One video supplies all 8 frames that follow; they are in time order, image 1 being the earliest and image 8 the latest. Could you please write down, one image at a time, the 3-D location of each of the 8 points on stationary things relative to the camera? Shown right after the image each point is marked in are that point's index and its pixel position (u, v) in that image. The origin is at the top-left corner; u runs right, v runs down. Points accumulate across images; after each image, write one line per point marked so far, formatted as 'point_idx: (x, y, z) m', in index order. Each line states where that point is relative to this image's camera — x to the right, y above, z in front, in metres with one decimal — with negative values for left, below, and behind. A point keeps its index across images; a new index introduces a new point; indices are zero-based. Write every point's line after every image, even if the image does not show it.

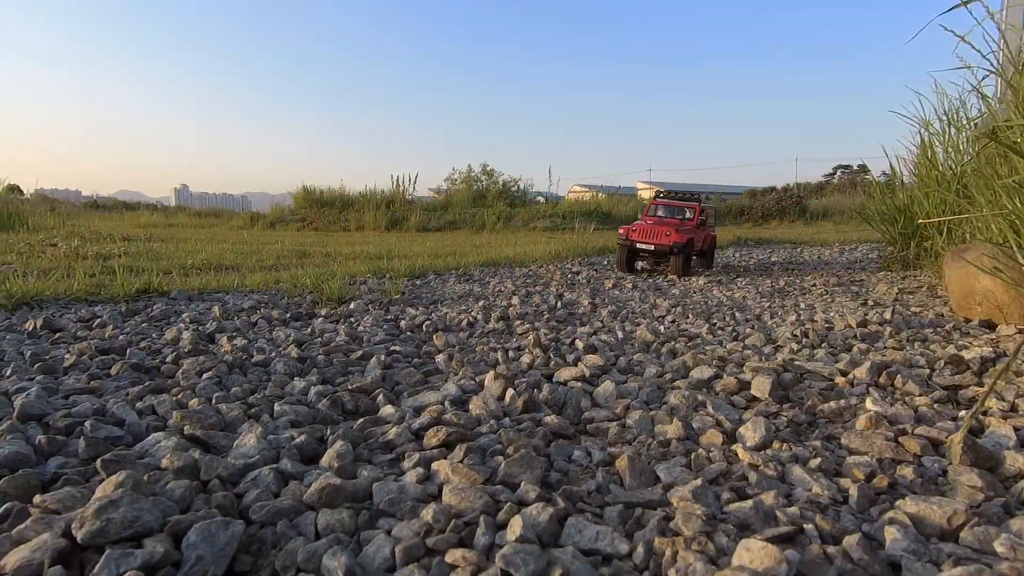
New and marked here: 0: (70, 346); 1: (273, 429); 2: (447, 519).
0: (-4.0, -0.5, +5.0) m
1: (-1.4, -0.8, +3.1) m
2: (-0.3, -0.9, +2.2) m
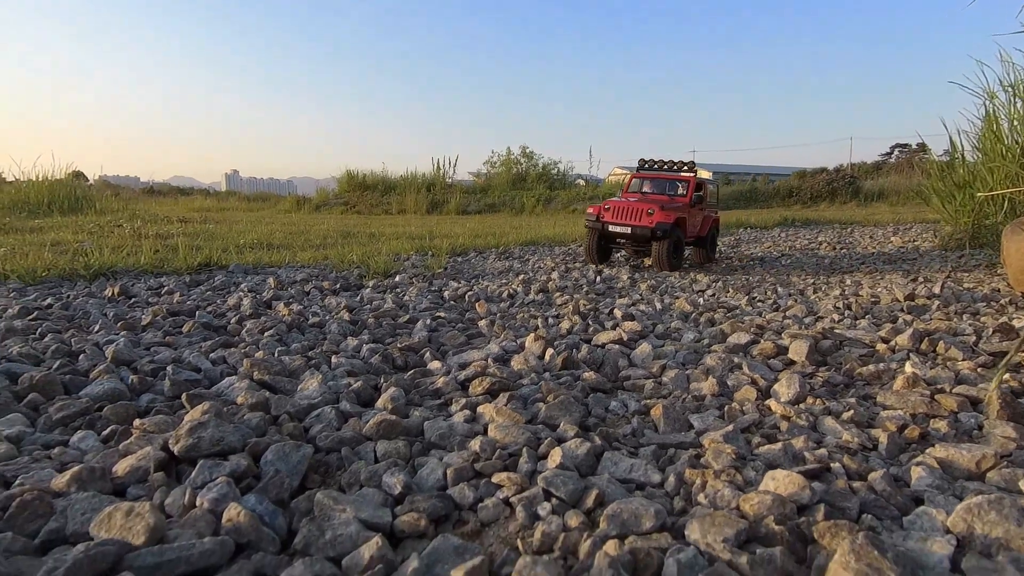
0: (-3.7, -0.2, +5.4) m
1: (-1.1, -0.5, +3.4) m
2: (-0.1, -0.7, +2.4) m
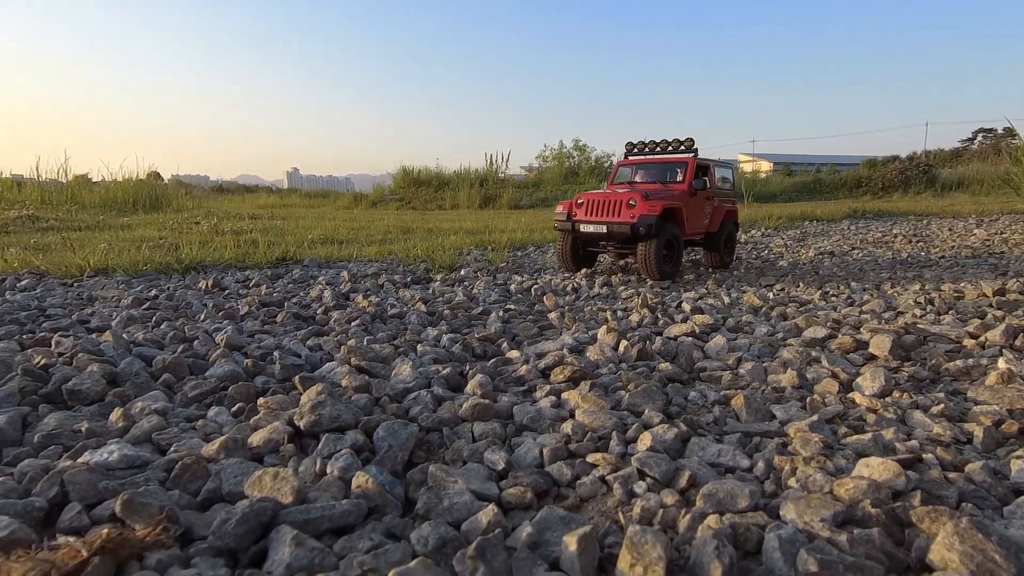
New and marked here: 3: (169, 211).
0: (-3.0, -0.1, +5.9) m
1: (-0.6, -0.5, +3.6) m
2: (+0.3, -0.7, +2.5) m
3: (-10.5, +2.4, +16.7) m
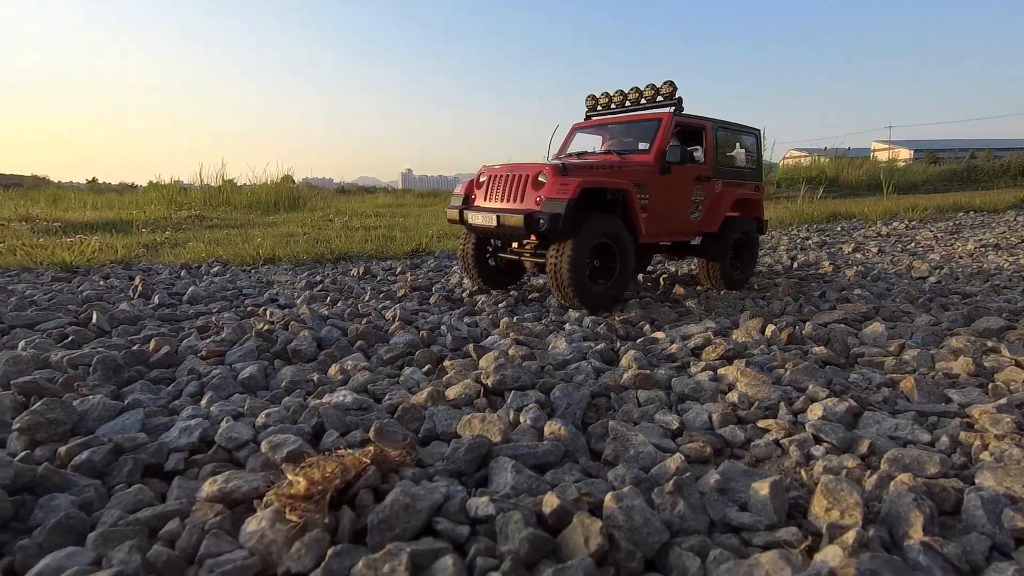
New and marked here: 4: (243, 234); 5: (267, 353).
0: (-1.5, 0.0, +6.6) m
1: (+0.4, -0.4, +3.9) m
2: (+1.1, -0.6, +2.6) m
3: (-6.8, +2.7, +18.5) m
4: (-6.7, +1.3, +13.6) m
5: (-1.5, -0.4, +3.4) m
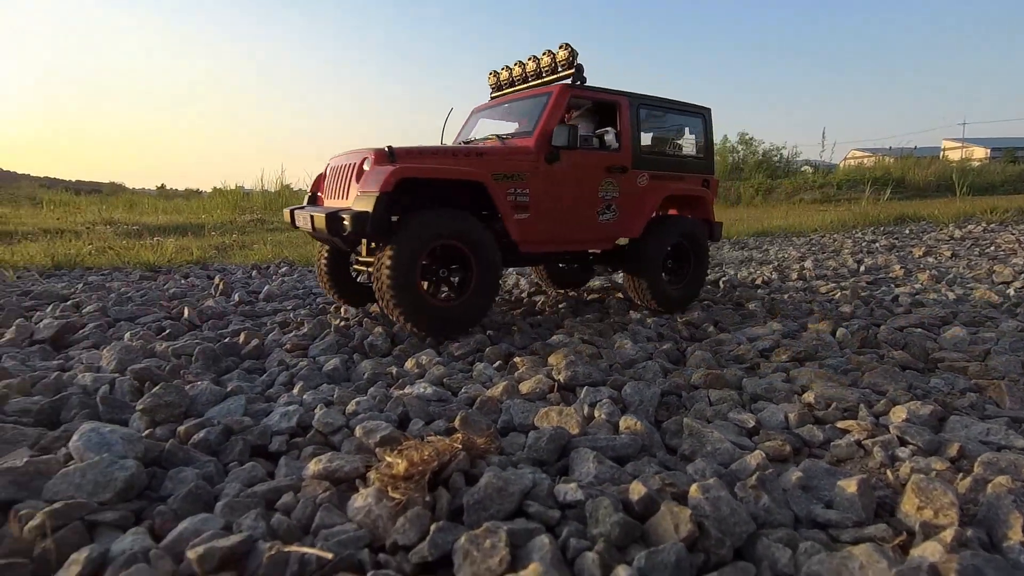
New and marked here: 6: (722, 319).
0: (-0.8, 0.0, +6.7) m
1: (+0.9, -0.4, +3.9) m
2: (+1.5, -0.6, +2.6) m
3: (-5.1, +2.6, +19.1) m
4: (-5.4, +1.3, +14.2) m
5: (-1.1, -0.4, +3.6) m
6: (+1.8, -0.3, +4.7) m
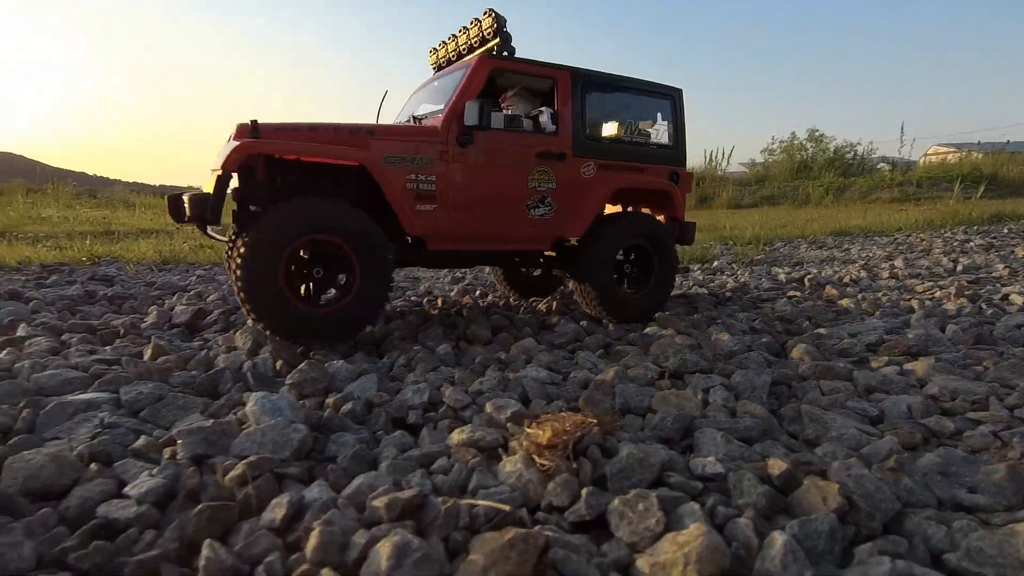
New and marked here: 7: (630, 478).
0: (+0.2, +0.1, +6.9) m
1: (+1.6, -0.3, +3.9) m
2: (+2.1, -0.5, +2.6) m
3: (-2.9, +2.7, +19.7) m
4: (-3.7, +1.4, +14.7) m
5: (-0.4, -0.3, +3.8) m
6: (+2.6, -0.2, +4.6) m
7: (+0.4, -0.7, +1.9) m
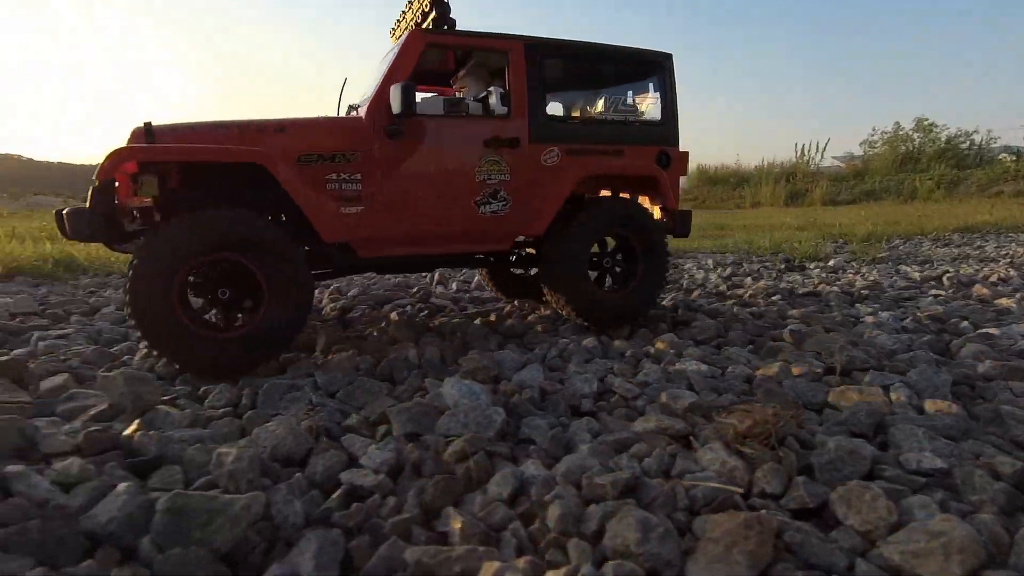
0: (+1.6, +0.1, +6.9) m
1: (+2.6, -0.3, +3.8) m
2: (+2.9, -0.5, +2.3) m
3: (+0.1, +2.7, +19.9) m
4: (-1.3, +1.4, +15.1) m
5: (+0.6, -0.3, +3.9) m
6: (+3.6, -0.2, +4.3) m
7: (+1.1, -0.6, +1.9) m
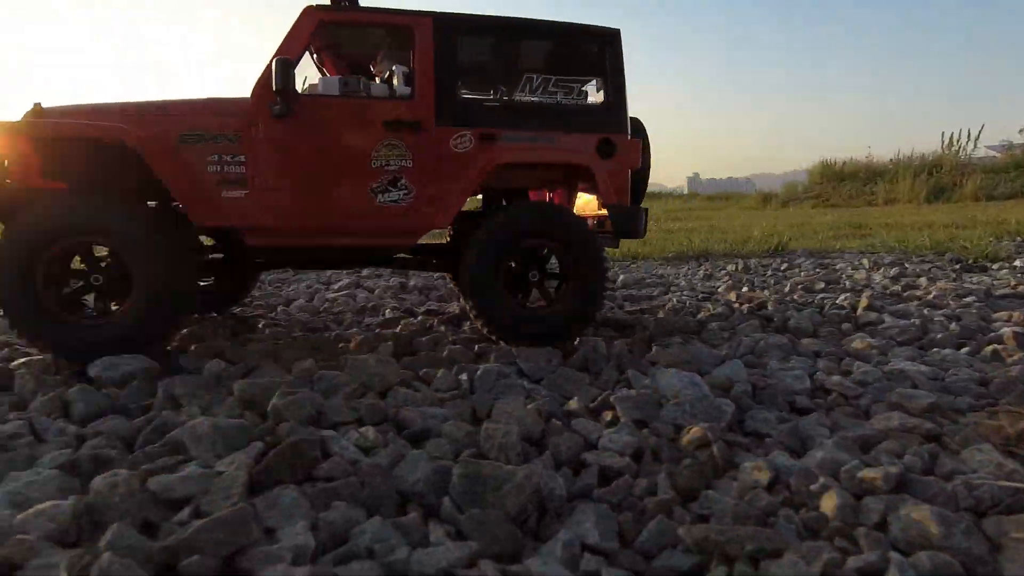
0: (+3.3, +0.1, +6.6) m
1: (+3.7, -0.3, +3.3) m
2: (+3.8, -0.5, +1.9) m
3: (+4.1, +2.6, +19.7) m
4: (+1.9, +1.4, +15.2) m
5: (+1.8, -0.3, +3.8) m
6: (+4.9, -0.2, +3.7) m
7: (+2.0, -0.6, +1.7) m
